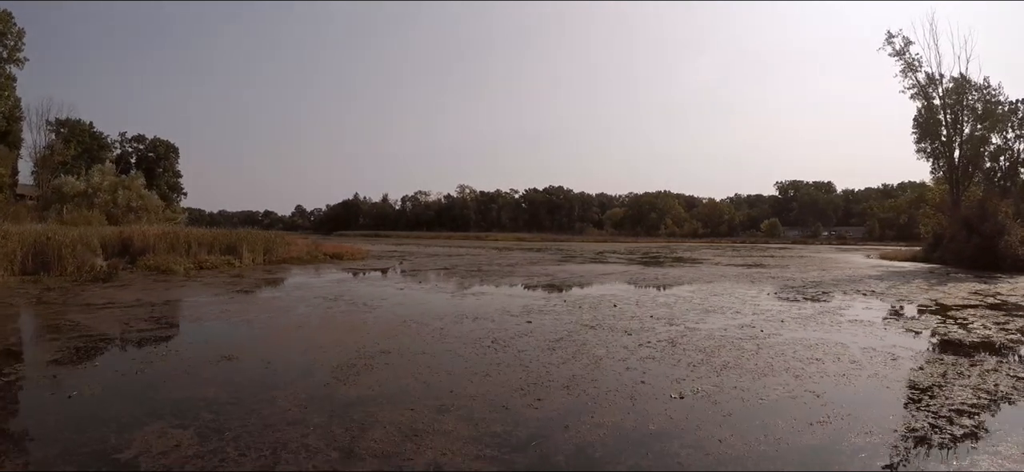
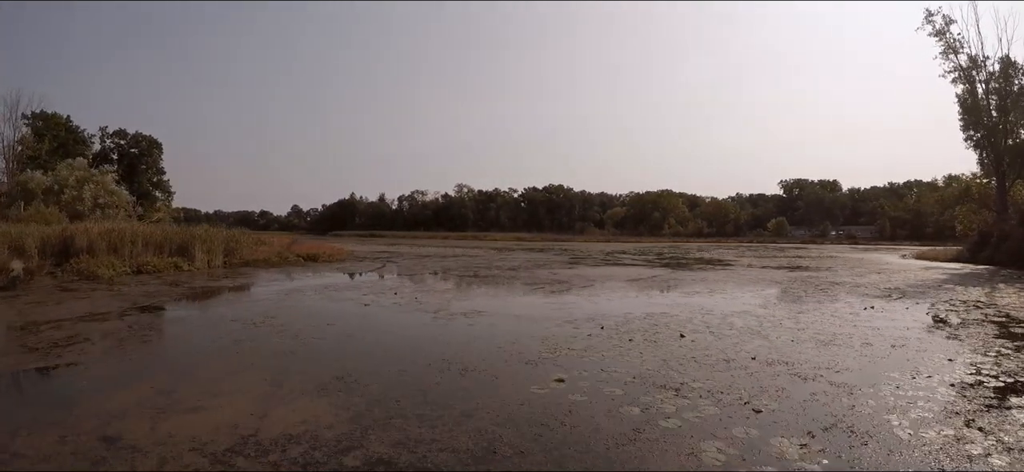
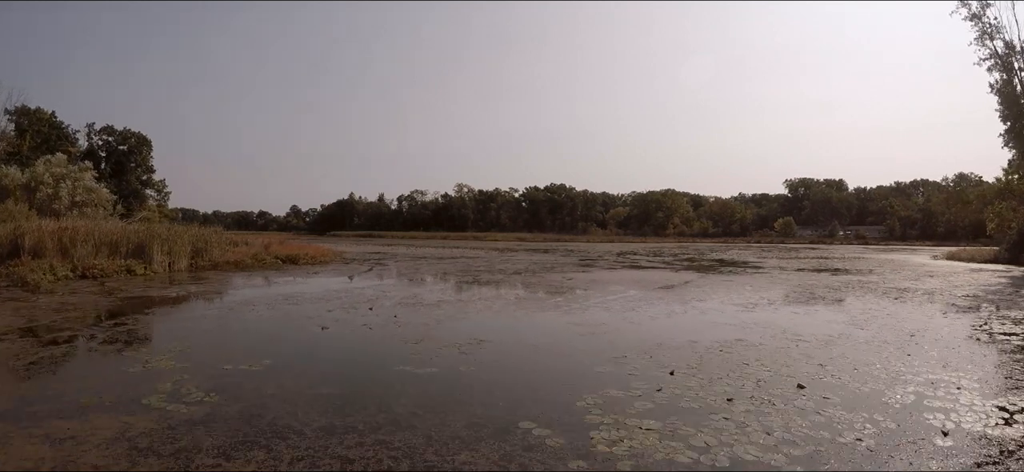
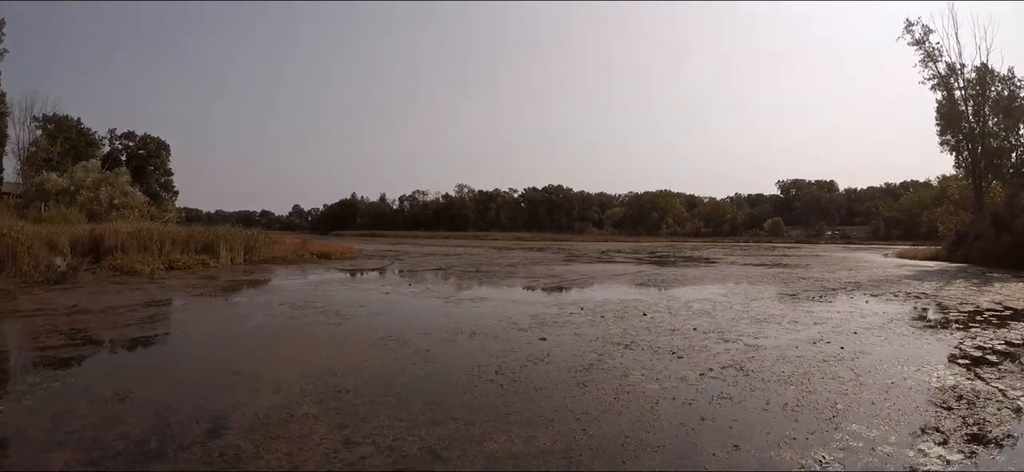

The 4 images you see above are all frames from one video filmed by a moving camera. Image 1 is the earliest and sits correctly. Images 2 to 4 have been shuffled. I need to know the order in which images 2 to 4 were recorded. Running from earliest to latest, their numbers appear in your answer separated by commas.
4, 2, 3
